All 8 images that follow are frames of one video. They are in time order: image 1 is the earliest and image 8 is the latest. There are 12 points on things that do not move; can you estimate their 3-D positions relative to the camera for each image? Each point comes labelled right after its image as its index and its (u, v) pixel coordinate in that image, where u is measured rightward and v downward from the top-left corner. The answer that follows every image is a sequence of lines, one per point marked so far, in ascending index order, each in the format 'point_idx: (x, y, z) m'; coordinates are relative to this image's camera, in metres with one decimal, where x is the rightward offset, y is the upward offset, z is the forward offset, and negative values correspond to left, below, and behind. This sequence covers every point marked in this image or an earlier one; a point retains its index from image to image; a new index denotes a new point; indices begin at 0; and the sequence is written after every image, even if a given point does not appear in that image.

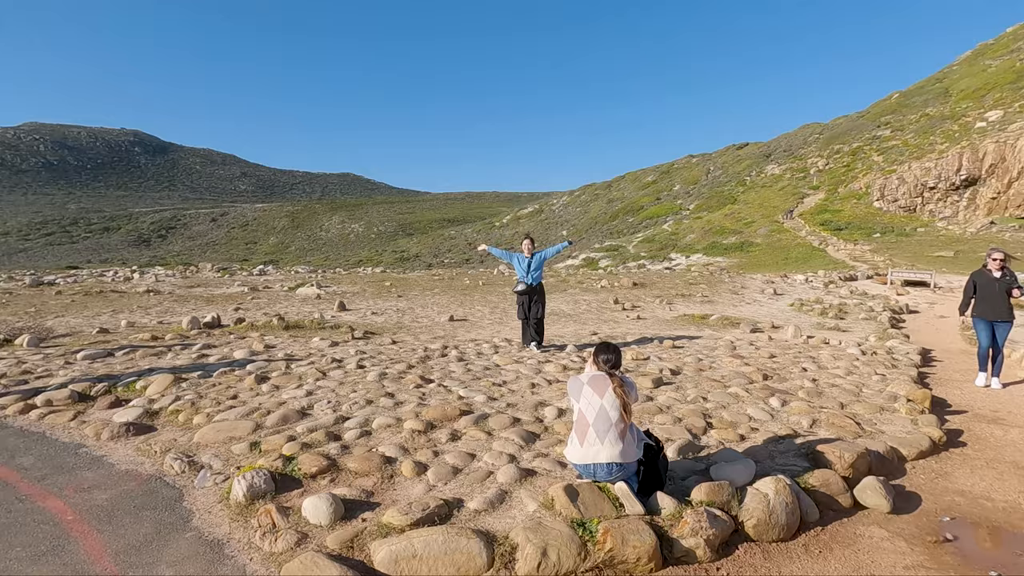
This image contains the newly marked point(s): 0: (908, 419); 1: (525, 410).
0: (+4.4, -1.5, +5.9) m
1: (+0.1, -1.3, +5.6) m
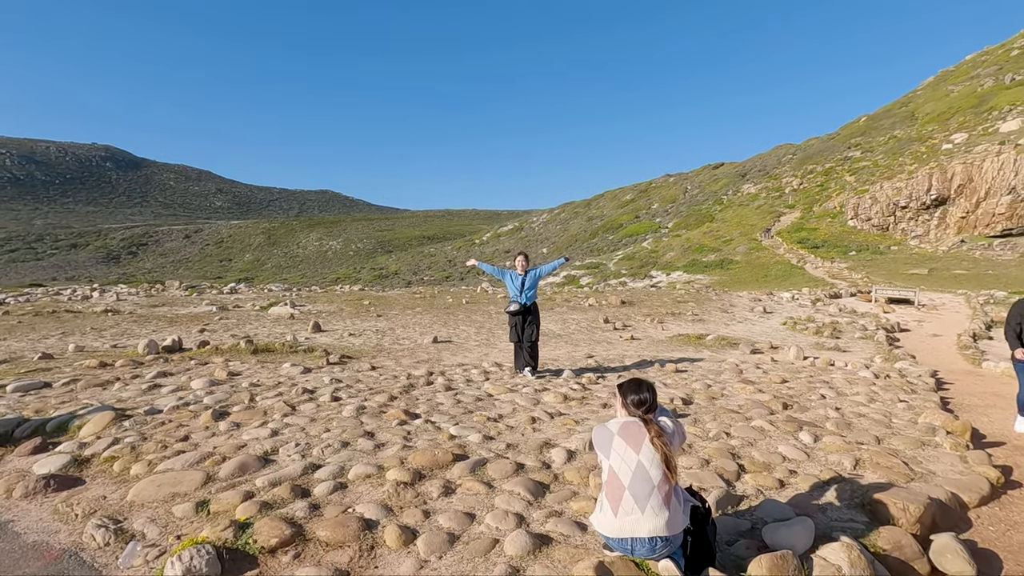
0: (+4.4, -1.7, +5.3) m
1: (+0.2, -1.5, +4.8) m
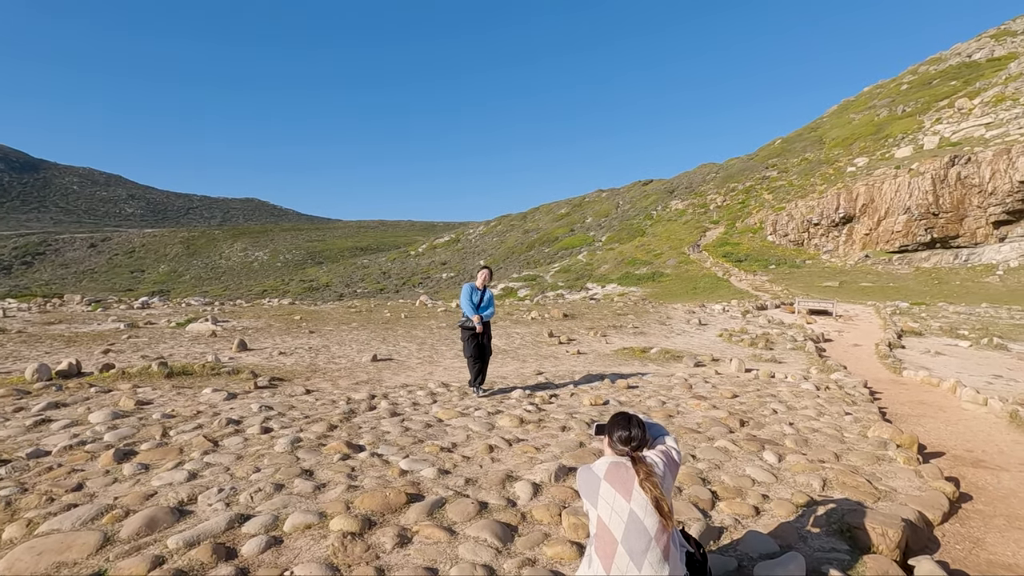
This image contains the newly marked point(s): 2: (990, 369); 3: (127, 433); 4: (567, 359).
0: (+4.0, -1.8, +5.3) m
1: (-0.2, -1.6, +4.4) m
2: (+12.2, -2.1, +13.8) m
3: (-4.1, -1.5, +5.7) m
4: (+1.3, -1.6, +12.3) m
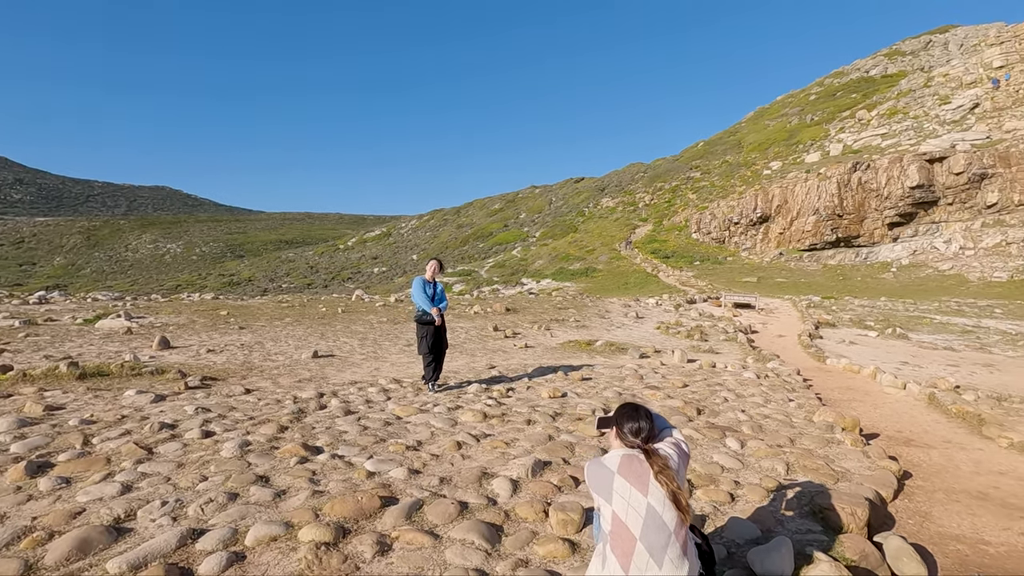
0: (+3.7, -1.7, +5.7) m
1: (-0.3, -1.5, +4.2) m
2: (+10.7, -1.9, +15.1) m
3: (-4.4, -1.4, +5.0) m
4: (+0.1, -1.5, +12.2) m
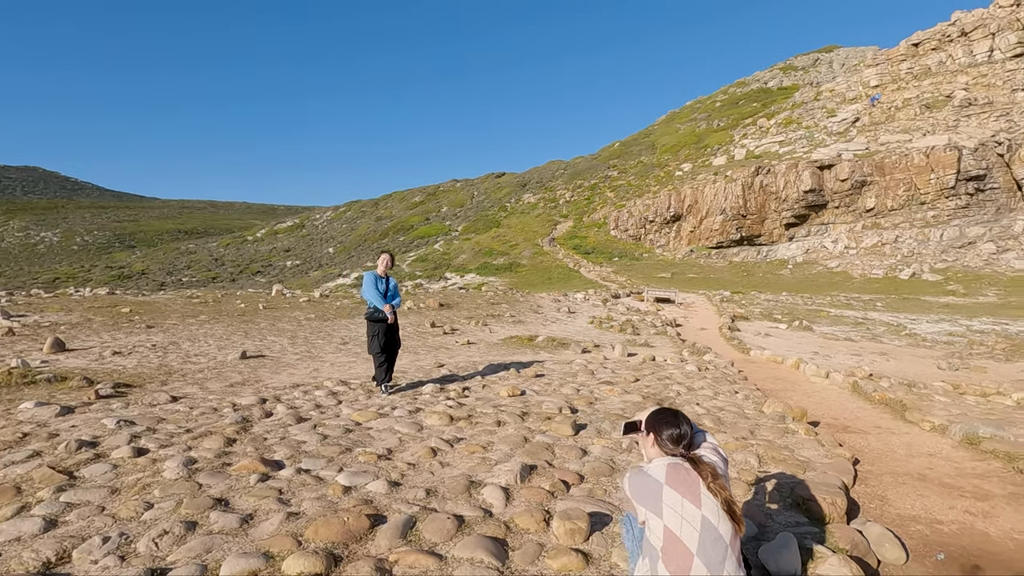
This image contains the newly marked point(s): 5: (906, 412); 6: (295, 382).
0: (+3.3, -1.7, +6.0) m
1: (-0.4, -1.5, +3.9) m
2: (+8.9, -1.8, +16.3) m
3: (-4.5, -1.4, +4.1) m
4: (-1.2, -1.4, +11.9) m
5: (+5.5, -1.7, +7.5) m
6: (-3.3, -1.4, +8.1) m
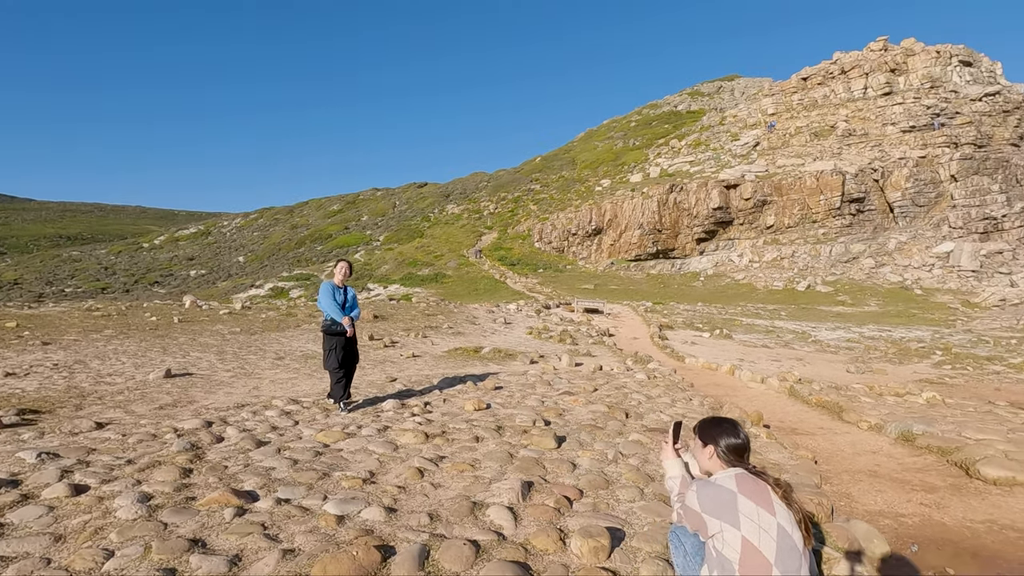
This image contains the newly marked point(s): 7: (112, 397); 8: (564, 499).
0: (+3.1, -1.8, +6.2) m
1: (-0.3, -1.6, +3.7) m
2: (+7.1, -2.1, +17.3) m
3: (-4.5, -1.5, +3.3) m
4: (-2.3, -1.6, +11.5) m
5: (+5.0, -1.9, +8.1) m
6: (-3.8, -1.6, +7.4) m
7: (-5.6, -1.5, +7.6) m
8: (+0.4, -1.6, +4.1) m
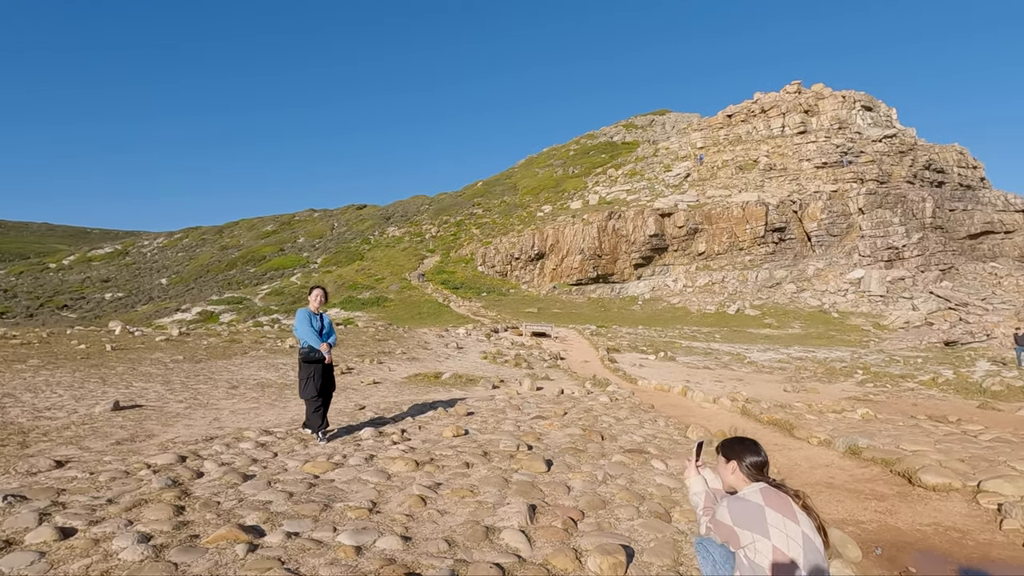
0: (+2.9, -2.1, +6.7) m
1: (-0.2, -1.8, +3.7) m
2: (+5.6, -3.0, +18.1) m
3: (-4.3, -1.6, +2.9) m
4: (-3.0, -2.1, +11.3) m
5: (+4.6, -2.3, +8.8) m
6: (-4.1, -1.9, +7.0) m
7: (-5.9, -1.9, +7.0) m
8: (+0.5, -1.8, +4.3) m
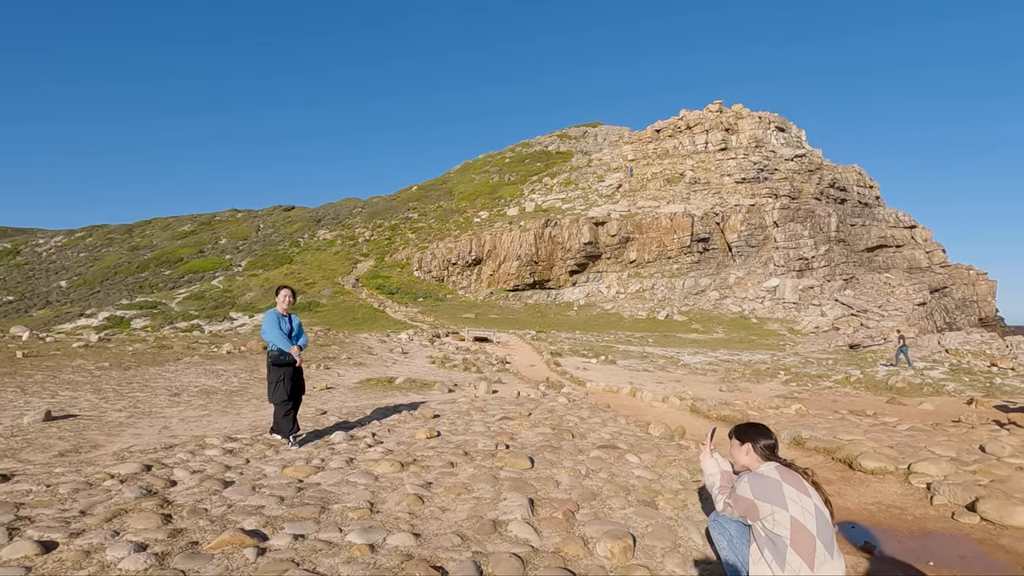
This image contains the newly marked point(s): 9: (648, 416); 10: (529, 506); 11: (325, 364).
0: (+2.5, -2.2, +7.1) m
1: (-0.2, -1.8, +3.8) m
2: (+3.9, -3.2, +18.8) m
3: (-4.1, -1.6, +2.5) m
4: (-3.9, -2.2, +11.0) m
5: (+4.0, -2.4, +9.4) m
6: (-4.4, -1.9, +6.6) m
7: (-6.2, -1.9, +6.4) m
8: (+0.5, -1.8, +4.4) m
9: (+2.6, -2.5, +10.2) m
10: (+0.1, -1.8, +4.4) m
11: (-5.5, -2.3, +16.2) m
